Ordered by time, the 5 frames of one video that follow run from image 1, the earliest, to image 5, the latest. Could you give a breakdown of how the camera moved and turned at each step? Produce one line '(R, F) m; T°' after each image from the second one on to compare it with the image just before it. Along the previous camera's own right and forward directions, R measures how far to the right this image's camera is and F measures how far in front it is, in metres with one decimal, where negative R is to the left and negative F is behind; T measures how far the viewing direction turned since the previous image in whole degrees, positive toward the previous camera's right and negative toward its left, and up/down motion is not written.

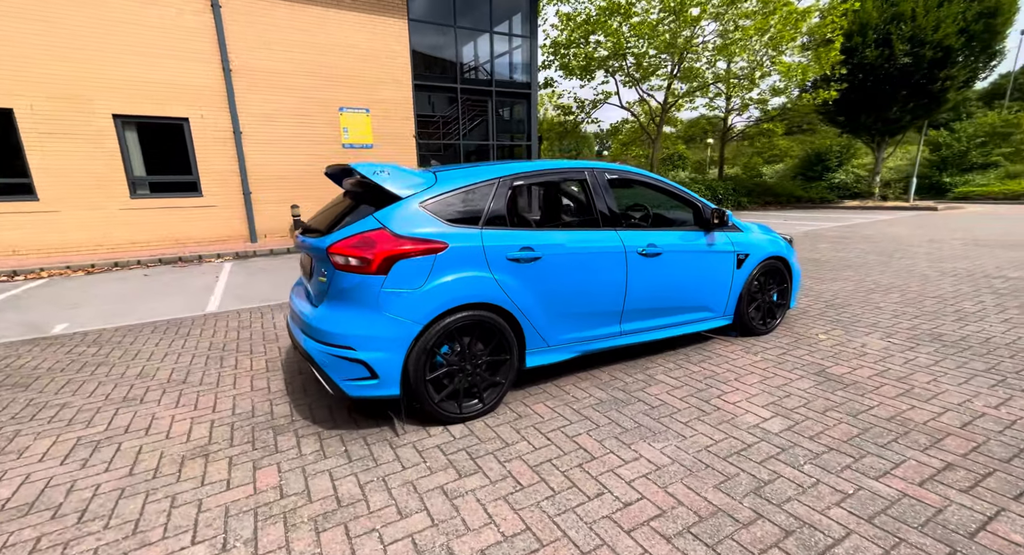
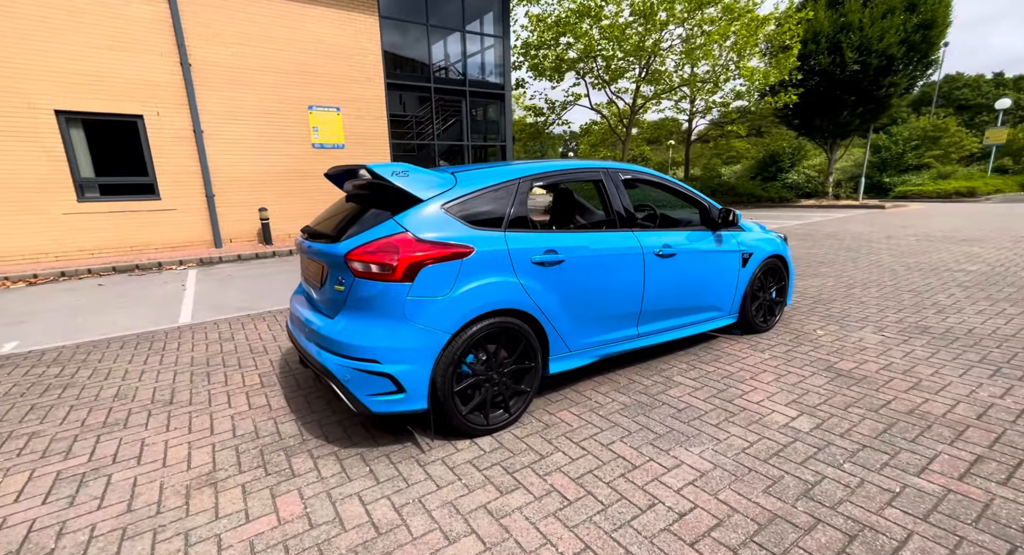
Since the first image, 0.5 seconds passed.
(-0.4, +0.1) m; +4°
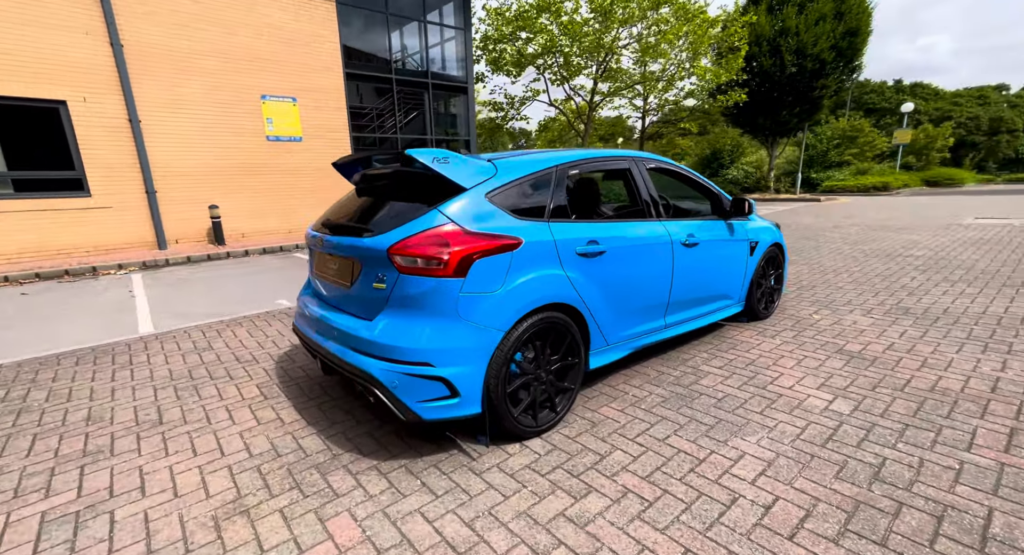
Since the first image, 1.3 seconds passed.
(-0.5, +0.2) m; +6°
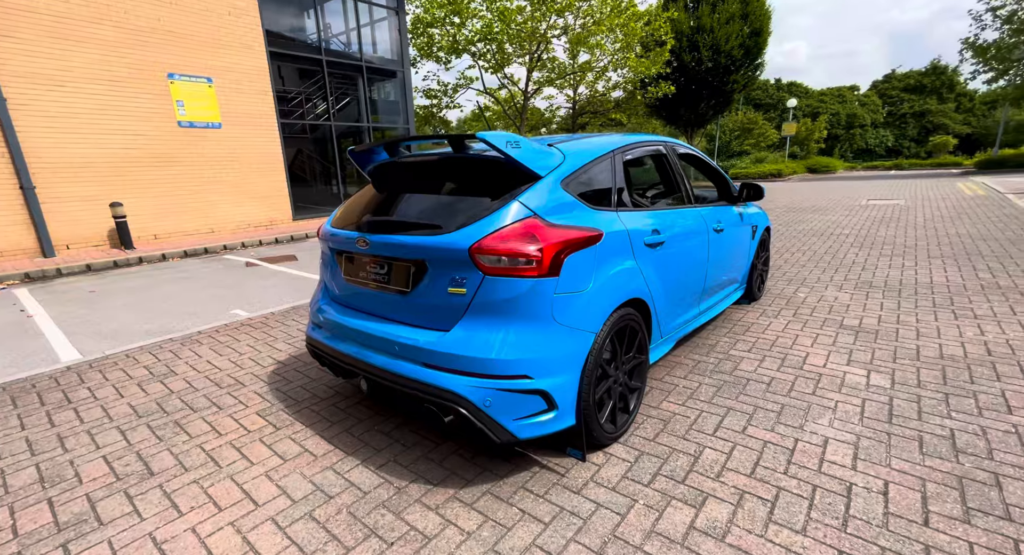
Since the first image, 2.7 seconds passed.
(-0.8, +0.3) m; +10°
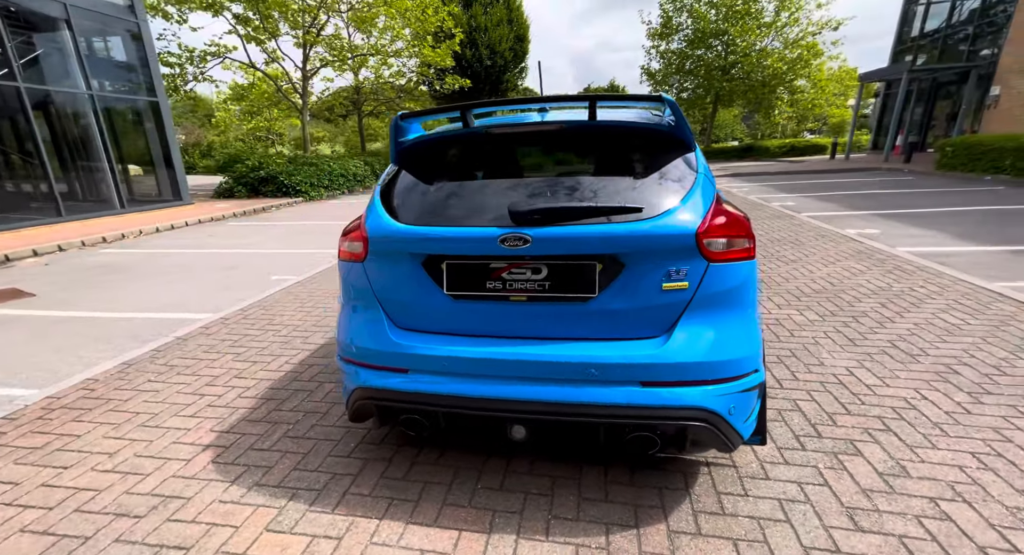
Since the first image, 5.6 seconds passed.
(-1.6, +0.9) m; +29°
